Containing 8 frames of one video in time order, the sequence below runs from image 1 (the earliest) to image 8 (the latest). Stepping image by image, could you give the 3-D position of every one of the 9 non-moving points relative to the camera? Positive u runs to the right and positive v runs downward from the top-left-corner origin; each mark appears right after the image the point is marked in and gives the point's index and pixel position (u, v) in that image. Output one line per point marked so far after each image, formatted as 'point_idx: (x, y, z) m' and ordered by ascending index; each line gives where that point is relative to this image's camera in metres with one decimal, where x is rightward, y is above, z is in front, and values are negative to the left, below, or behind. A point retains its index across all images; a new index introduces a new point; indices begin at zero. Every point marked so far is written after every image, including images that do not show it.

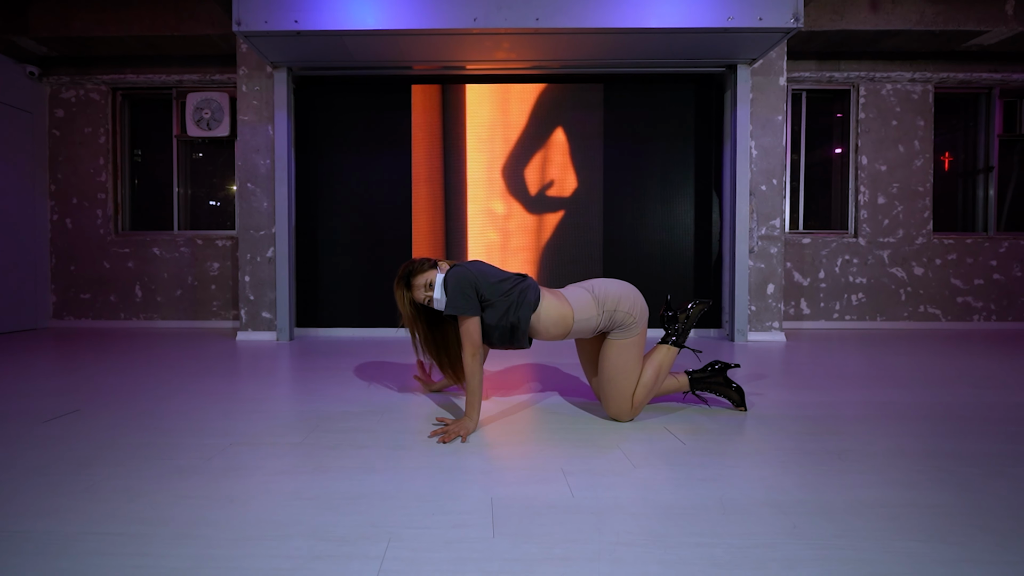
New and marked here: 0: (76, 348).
0: (-5.6, -0.8, +4.6) m
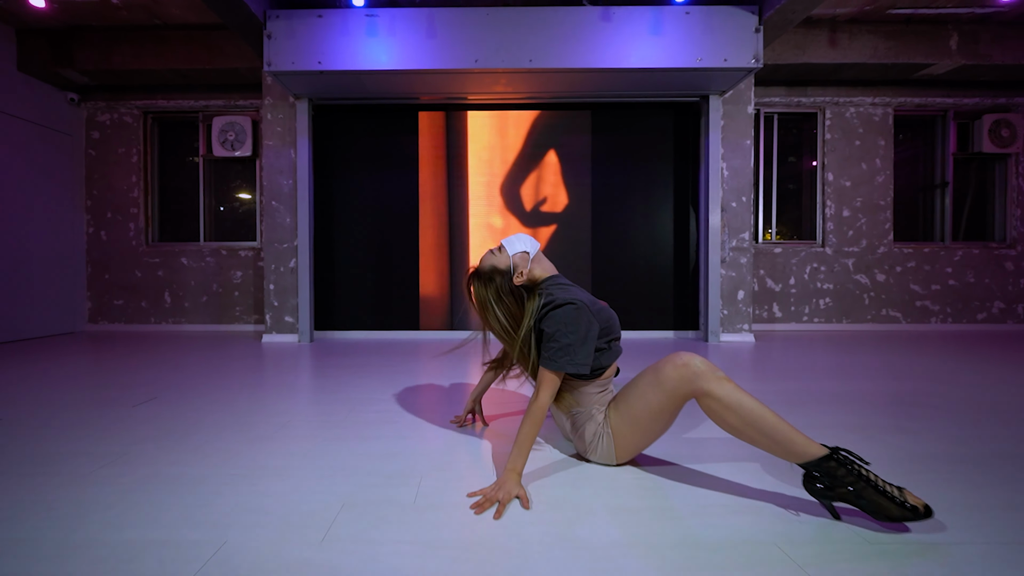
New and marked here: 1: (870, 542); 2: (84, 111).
0: (-5.6, -0.9, +5.1) m
1: (+1.3, -0.9, +1.3) m
2: (-7.3, +3.0, +6.2) m
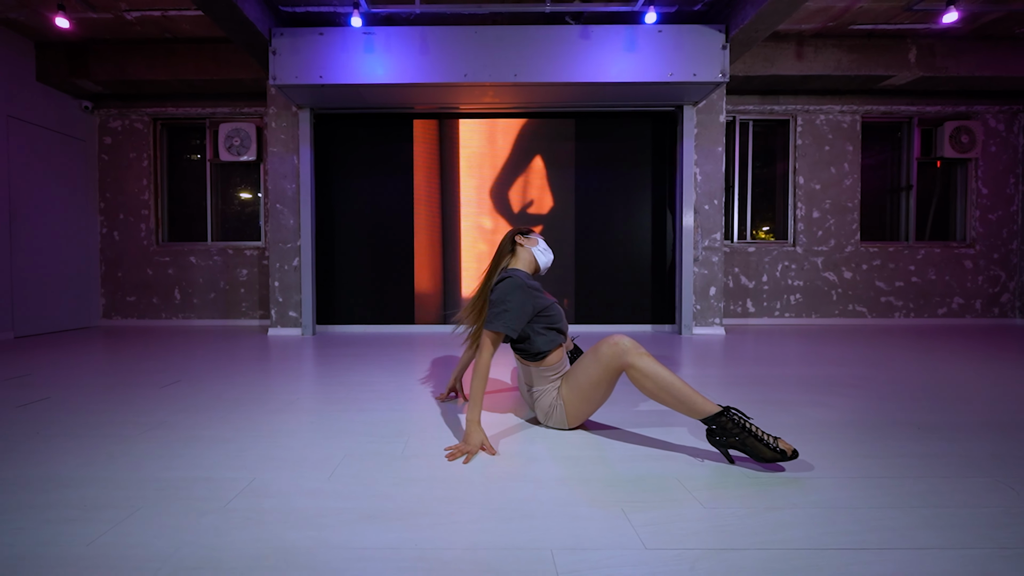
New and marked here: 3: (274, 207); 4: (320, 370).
0: (-5.8, -0.8, +5.5) m
1: (+1.1, -0.9, +1.7) m
2: (-7.5, +3.1, +6.5) m
3: (-3.6, +1.2, +5.4) m
4: (-2.2, -0.9, +4.1) m
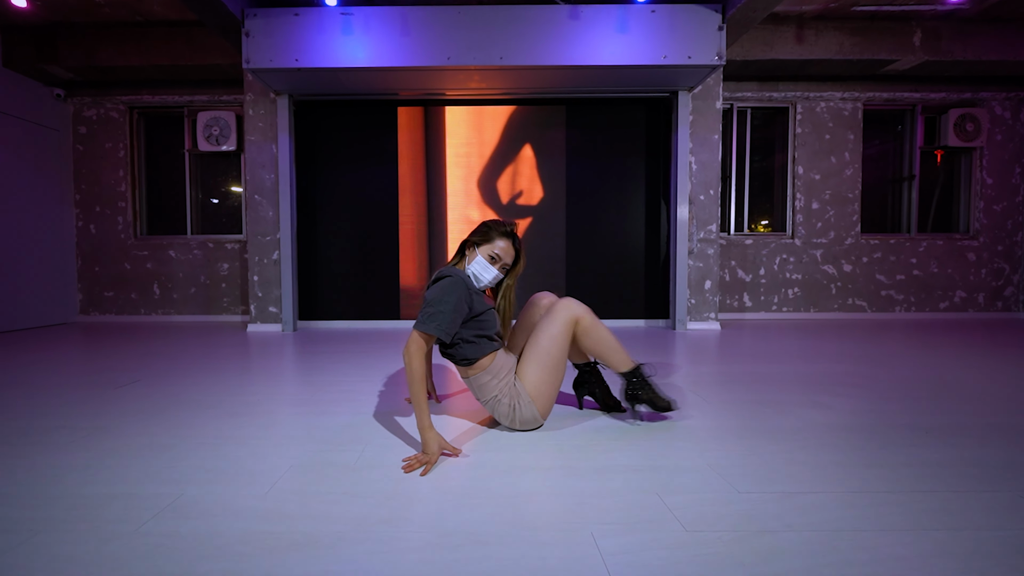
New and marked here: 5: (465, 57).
0: (-6.0, -0.8, +5.3) m
1: (+0.9, -0.9, +1.5) m
2: (-7.7, +3.2, +6.3) m
3: (-3.8, +1.3, +5.2) m
4: (-2.4, -0.9, +4.0) m
5: (-0.6, +2.8, +4.4) m
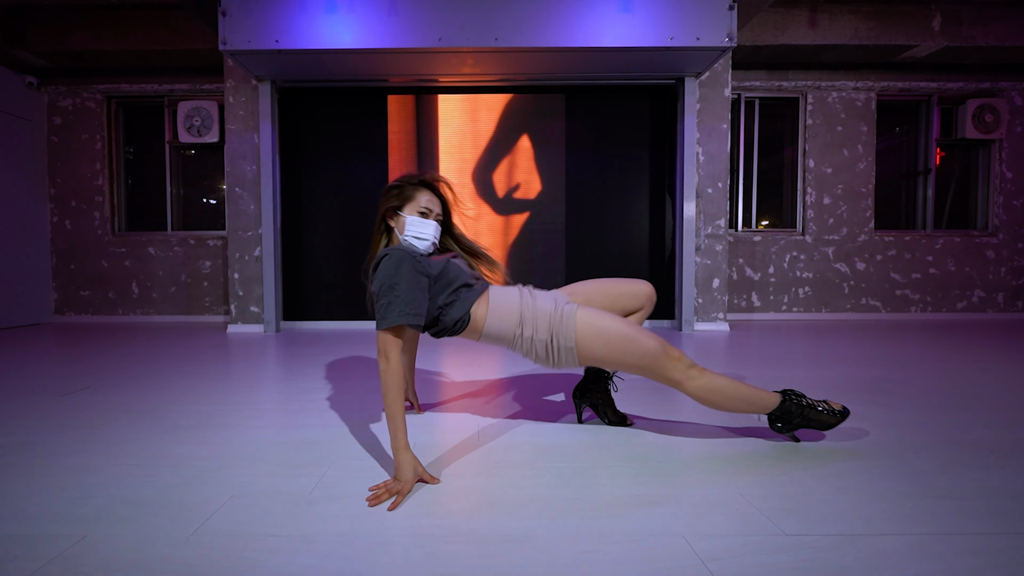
0: (-6.0, -0.7, +5.0) m
1: (+0.9, -0.8, +1.2) m
2: (-7.7, +3.2, +5.9) m
3: (-3.8, +1.3, +4.9) m
4: (-2.4, -0.8, +3.6) m
5: (-0.6, +2.8, +4.1) m
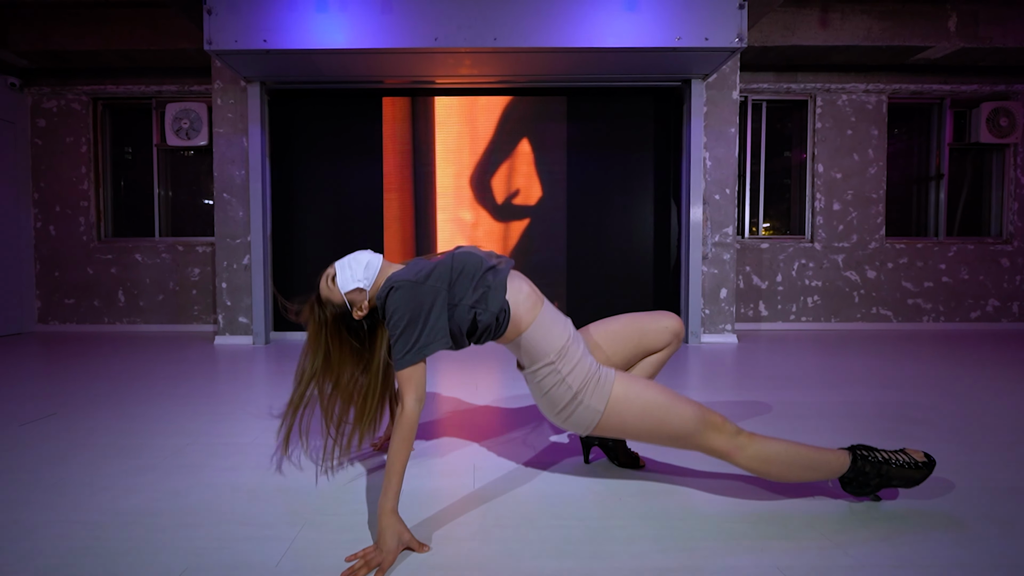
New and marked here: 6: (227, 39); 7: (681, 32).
0: (-6.0, -0.9, +4.8) m
1: (+0.9, -1.0, +1.0) m
2: (-7.7, +3.1, +5.7) m
3: (-3.8, +1.2, +4.7) m
4: (-2.4, -1.0, +3.5) m
5: (-0.6, +2.7, +3.9) m
6: (-3.1, +2.7, +3.9) m
7: (+1.8, +2.8, +3.9) m
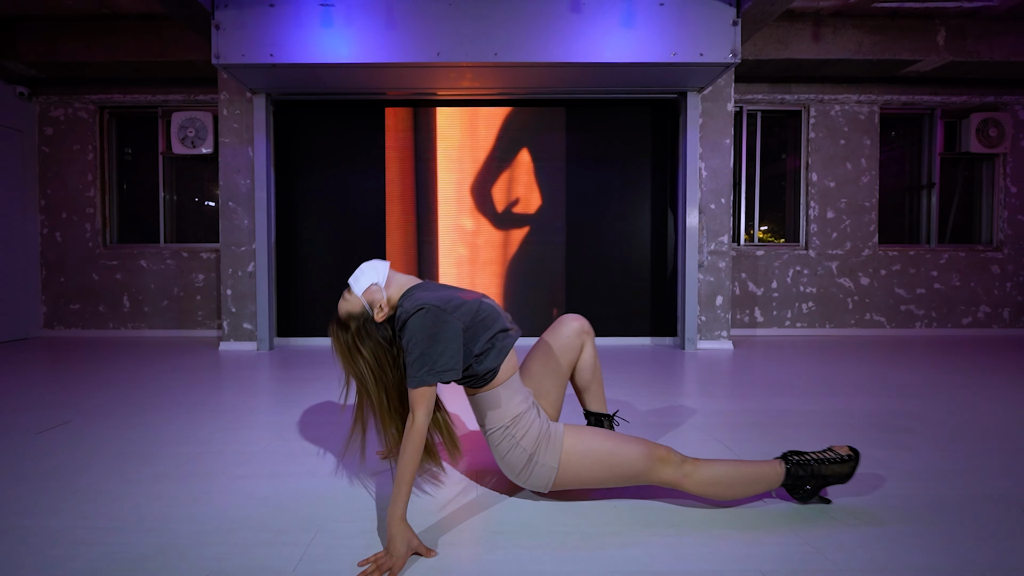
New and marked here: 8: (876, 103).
0: (-6.0, -0.9, +4.9) m
1: (+0.9, -1.0, +1.1) m
2: (-7.7, +3.0, +5.8) m
3: (-3.8, +1.1, +4.8) m
4: (-2.4, -1.0, +3.5) m
5: (-0.6, +2.6, +4.0) m
6: (-3.1, +2.6, +4.0) m
7: (+1.8, +2.7, +4.0) m
8: (+5.7, +2.9, +5.7) m
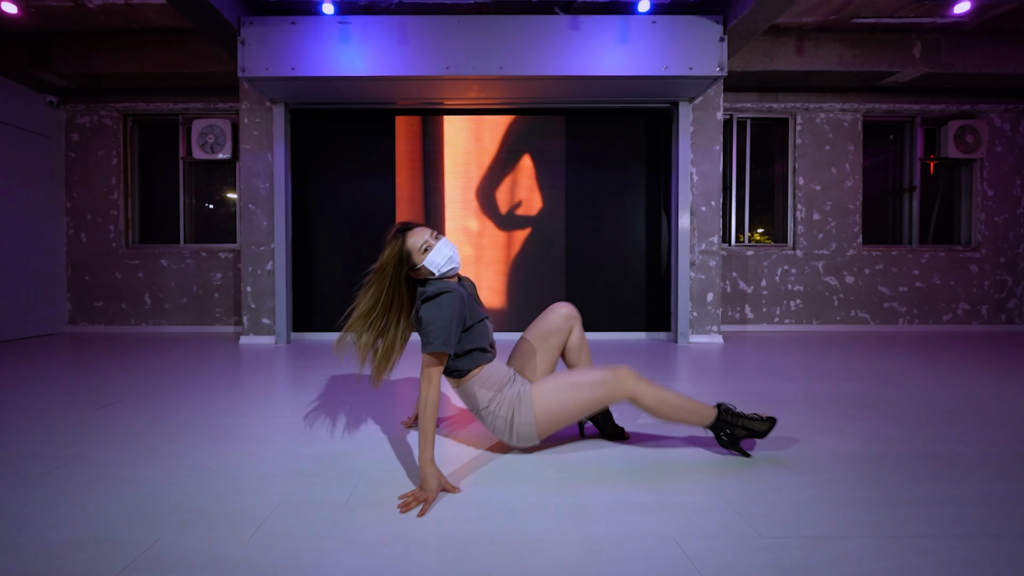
0: (-6.0, -0.9, +5.2) m
1: (+0.9, -1.0, +1.4) m
2: (-7.7, +3.0, +6.2) m
3: (-3.8, +1.2, +5.1) m
4: (-2.4, -1.0, +3.8) m
5: (-0.6, +2.7, +4.3) m
6: (-3.0, +2.7, +4.3) m
7: (+1.9, +2.7, +4.3) m
8: (+5.8, +2.9, +6.0) m
